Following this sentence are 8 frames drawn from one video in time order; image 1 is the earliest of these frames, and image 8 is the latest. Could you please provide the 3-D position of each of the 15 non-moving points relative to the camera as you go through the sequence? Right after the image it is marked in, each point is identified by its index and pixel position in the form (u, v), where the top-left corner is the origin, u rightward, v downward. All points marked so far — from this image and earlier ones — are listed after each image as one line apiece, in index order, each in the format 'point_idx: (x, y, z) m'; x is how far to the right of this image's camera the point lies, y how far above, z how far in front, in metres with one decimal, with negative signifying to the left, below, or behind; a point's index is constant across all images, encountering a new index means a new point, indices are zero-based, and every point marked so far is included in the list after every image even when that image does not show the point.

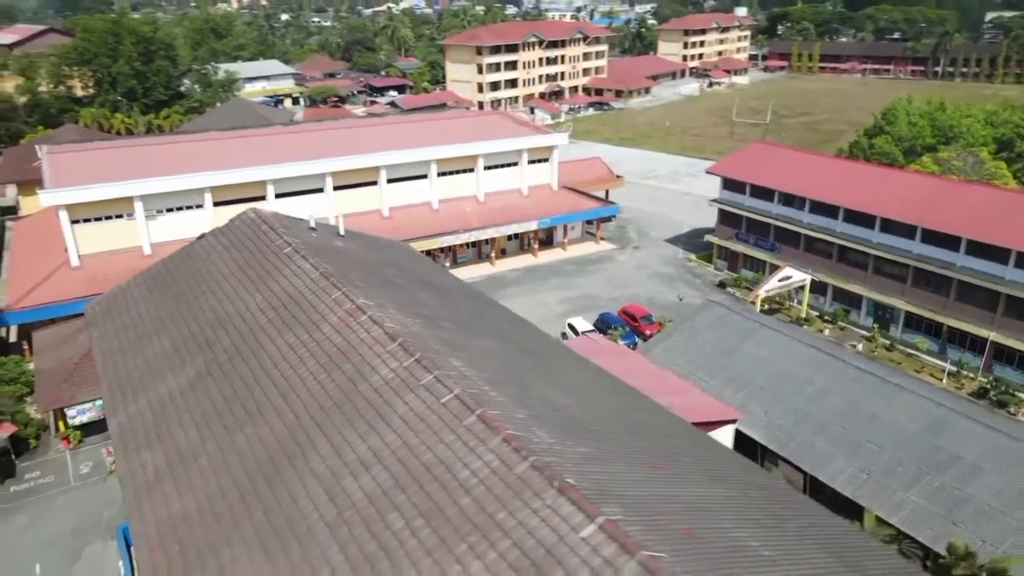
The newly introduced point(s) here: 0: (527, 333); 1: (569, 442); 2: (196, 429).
0: (+0.2, -0.7, +11.3) m
1: (+0.5, -1.4, +6.9) m
2: (-3.6, -1.6, +8.5) m
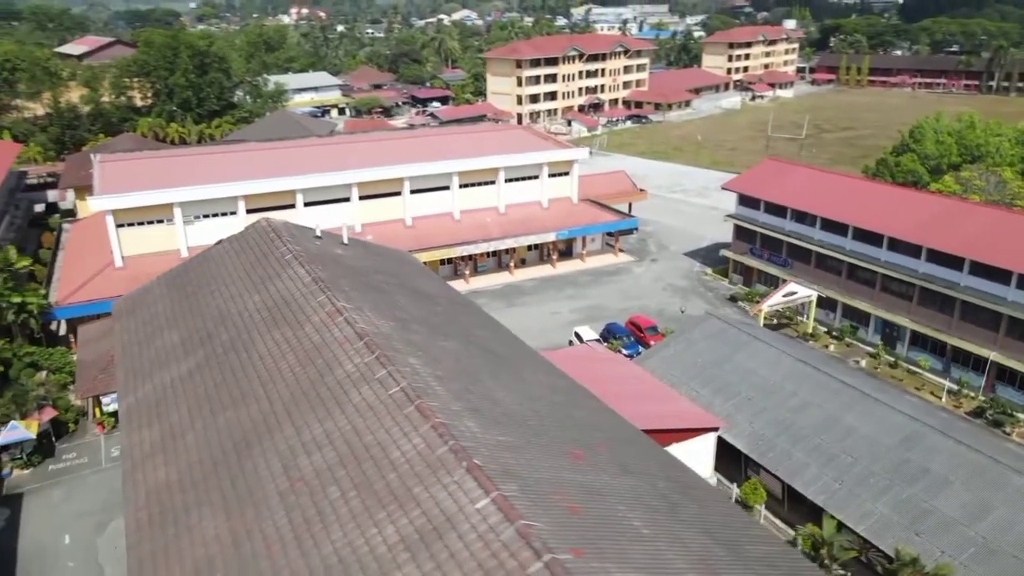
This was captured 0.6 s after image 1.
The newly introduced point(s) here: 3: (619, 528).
0: (-0.2, -0.8, +12.2) m
1: (-0.2, -1.5, +7.9) m
2: (-4.2, -1.6, +9.7) m
3: (+0.9, -2.1, +6.7) m
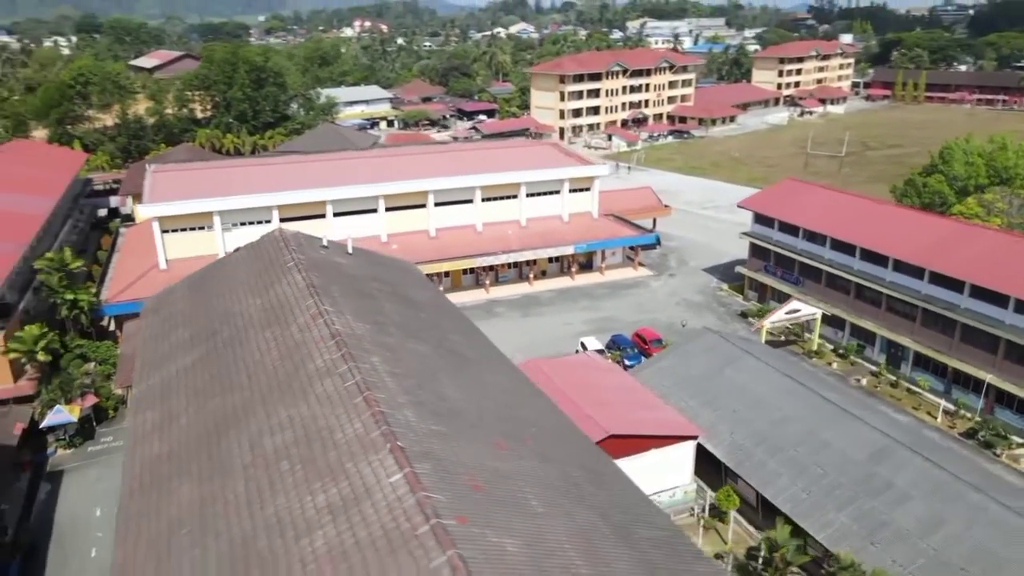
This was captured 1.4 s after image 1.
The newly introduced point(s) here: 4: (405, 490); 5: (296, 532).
0: (-0.7, -1.0, +13.4) m
1: (-1.0, -1.6, +9.1) m
2: (-4.9, -1.6, +11.2) m
3: (0.0, -2.3, +7.8) m
4: (-1.1, -2.0, +7.5) m
5: (-2.2, -2.4, +7.6) m
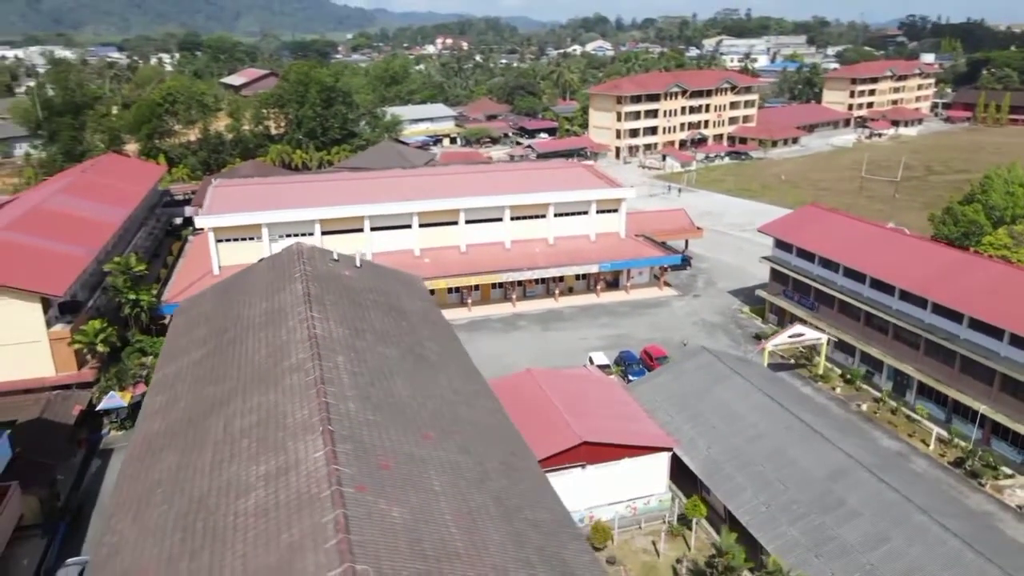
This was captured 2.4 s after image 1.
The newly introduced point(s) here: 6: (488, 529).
0: (-1.4, -1.3, +15.1) m
1: (-2.1, -1.8, +10.8) m
2: (-5.8, -1.7, +13.3) m
3: (-1.3, -2.4, +9.4) m
4: (-2.3, -2.2, +9.2) m
5: (-3.5, -2.6, +9.4) m
6: (-0.3, -2.9, +9.0) m
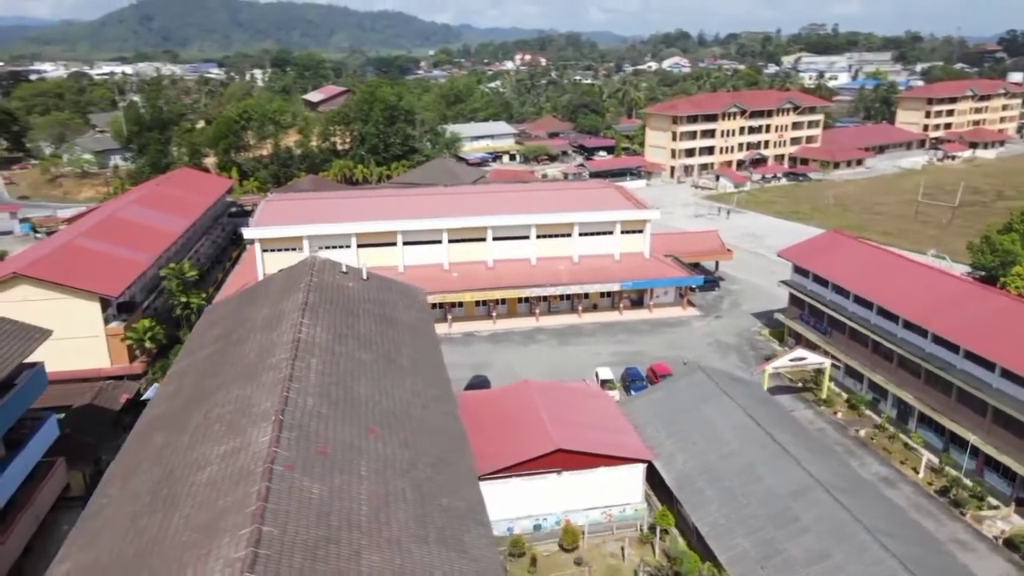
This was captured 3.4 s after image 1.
0: (-2.0, -1.6, +16.7) m
1: (-3.2, -2.0, +12.5) m
2: (-6.6, -1.9, +15.4) m
3: (-2.5, -2.6, +11.0) m
4: (-3.6, -2.3, +11.0) m
5: (-4.7, -2.7, +11.2) m
6: (-1.6, -3.1, +10.5) m
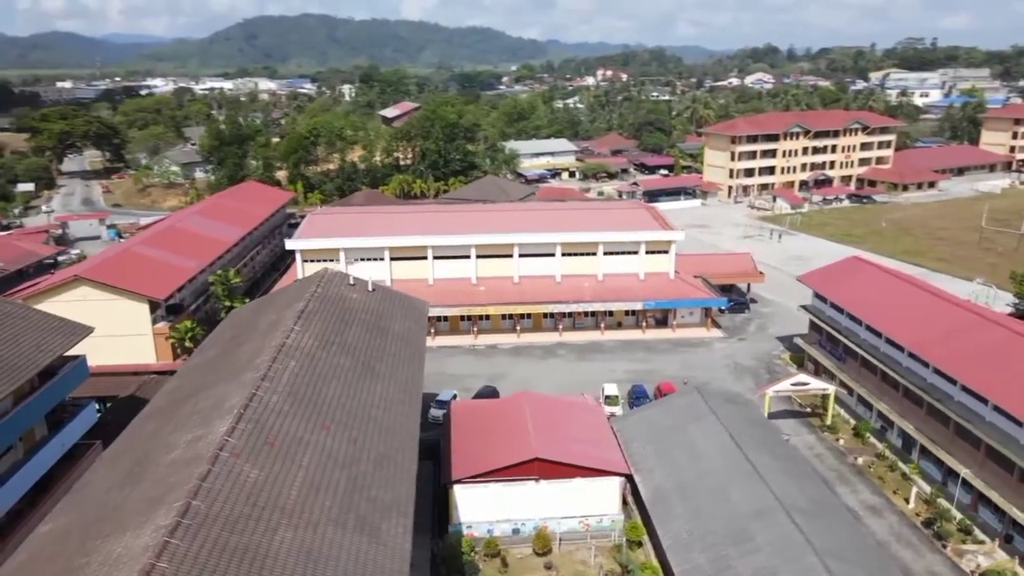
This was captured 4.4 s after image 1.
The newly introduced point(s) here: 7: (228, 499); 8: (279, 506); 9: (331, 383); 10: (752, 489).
0: (-2.6, -1.9, +18.2) m
1: (-4.4, -2.2, +14.1) m
2: (-7.4, -2.0, +17.3) m
3: (-3.9, -2.8, +12.5) m
4: (-4.9, -2.5, +12.6) m
5: (-6.0, -2.8, +13.0) m
6: (-3.0, -3.4, +11.9) m
7: (-4.2, -3.1, +10.9) m
8: (-3.5, -3.3, +11.3) m
9: (-3.8, -2.0, +15.7) m
10: (+6.1, -5.1, +18.7) m
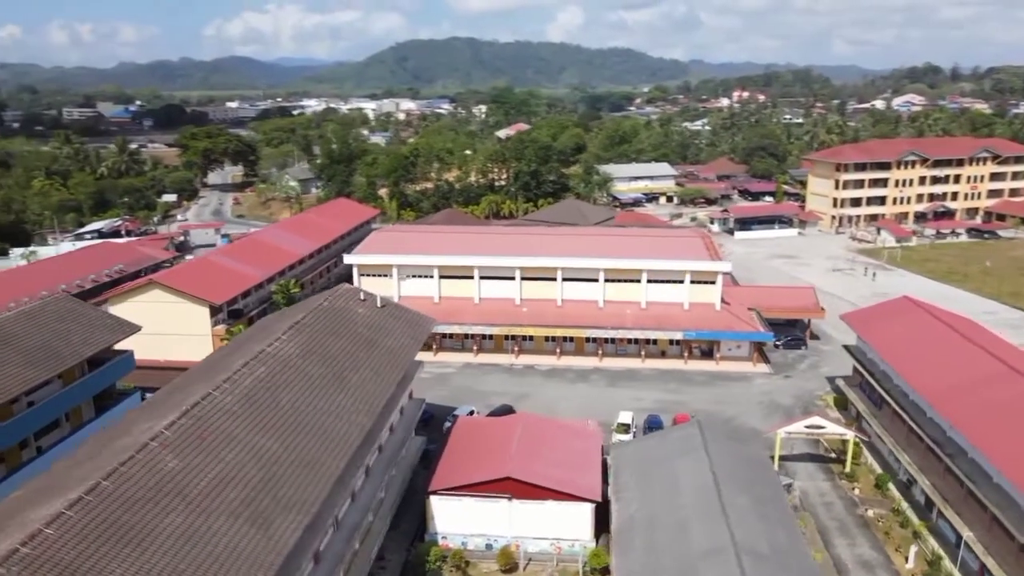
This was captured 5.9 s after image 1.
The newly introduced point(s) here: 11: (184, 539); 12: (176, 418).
0: (-3.5, -2.4, +19.5) m
1: (-5.9, -2.5, +15.8) m
2: (-8.3, -2.2, +19.5) m
3: (-5.7, -3.1, +14.1) m
4: (-6.7, -2.7, +14.4) m
5: (-7.8, -3.0, +15.0) m
6: (-5.0, -3.6, +13.4) m
7: (-6.4, -3.3, +12.6) m
8: (-5.7, -3.5, +12.8) m
9: (-5.1, -2.4, +17.2) m
10: (+5.0, -6.0, +18.3) m
11: (-5.2, -4.0, +11.8) m
12: (-6.6, -2.6, +14.7) m
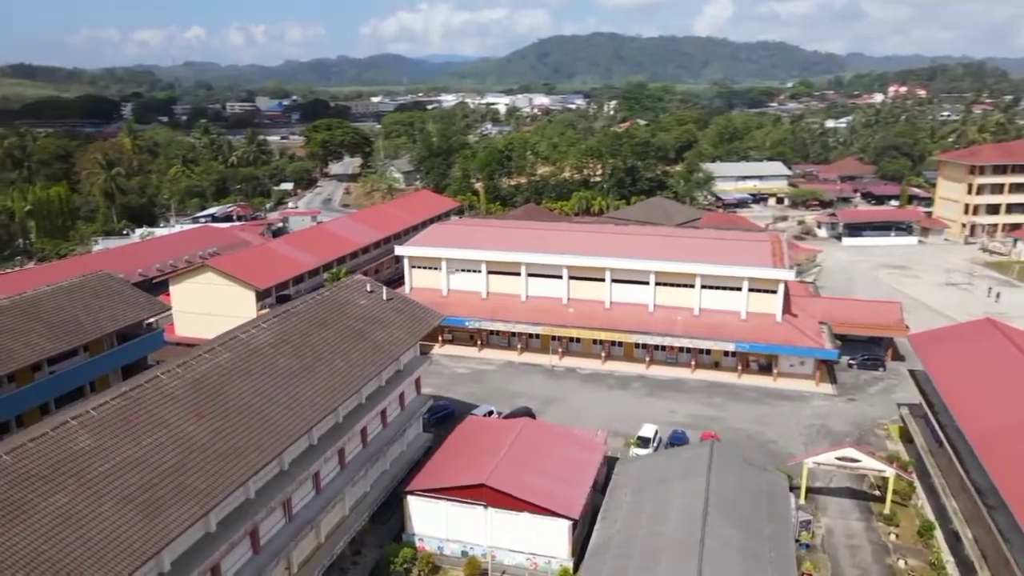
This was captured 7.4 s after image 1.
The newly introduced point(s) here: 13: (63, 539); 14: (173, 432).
0: (-4.1, -2.1, +19.2) m
1: (-7.1, -2.2, +16.0) m
2: (-8.8, -1.8, +20.0) m
3: (-7.3, -2.8, +14.3) m
4: (-8.2, -2.3, +14.7) m
5: (-9.1, -2.6, +15.5) m
6: (-6.8, -3.3, +13.5) m
7: (-8.2, -3.0, +12.9) m
8: (-7.5, -3.2, +13.0) m
9: (-6.1, -2.1, +17.3) m
10: (+3.9, -6.1, +16.6) m
11: (-7.3, -3.7, +12.0) m
12: (-8.0, -2.2, +15.0) m
13: (-7.0, -3.9, +11.6) m
14: (-6.6, -2.8, +14.8) m
